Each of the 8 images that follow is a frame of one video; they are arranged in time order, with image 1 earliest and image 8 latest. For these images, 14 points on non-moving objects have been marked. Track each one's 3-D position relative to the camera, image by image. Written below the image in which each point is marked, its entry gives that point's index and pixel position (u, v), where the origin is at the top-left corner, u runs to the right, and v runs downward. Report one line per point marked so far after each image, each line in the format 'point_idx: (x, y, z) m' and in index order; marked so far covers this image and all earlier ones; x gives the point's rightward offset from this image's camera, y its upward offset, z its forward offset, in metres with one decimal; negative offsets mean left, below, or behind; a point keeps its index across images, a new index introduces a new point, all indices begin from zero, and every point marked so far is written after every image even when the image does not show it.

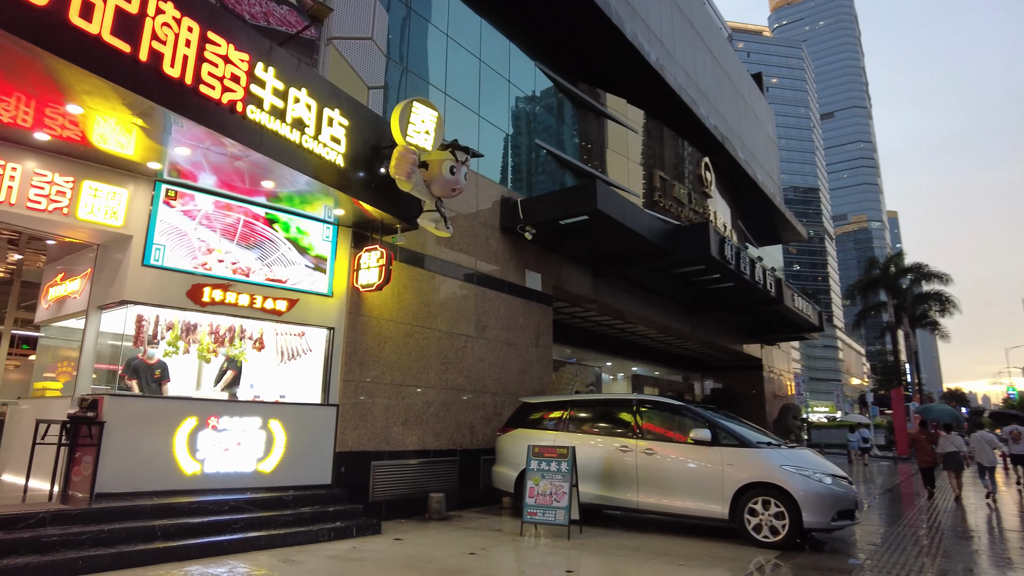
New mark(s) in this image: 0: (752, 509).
0: (+2.5, -2.3, +6.8) m
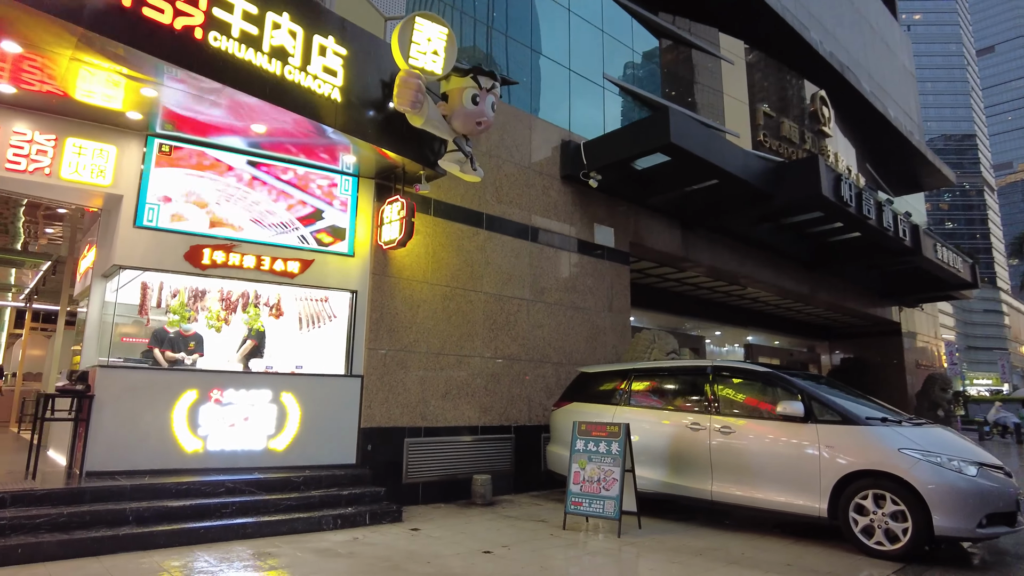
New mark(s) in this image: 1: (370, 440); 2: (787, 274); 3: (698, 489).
0: (+2.8, -1.7, +5.2) m
1: (-1.6, -1.6, +7.0) m
2: (+6.5, +0.3, +15.3) m
3: (+1.7, -1.9, +6.2) m
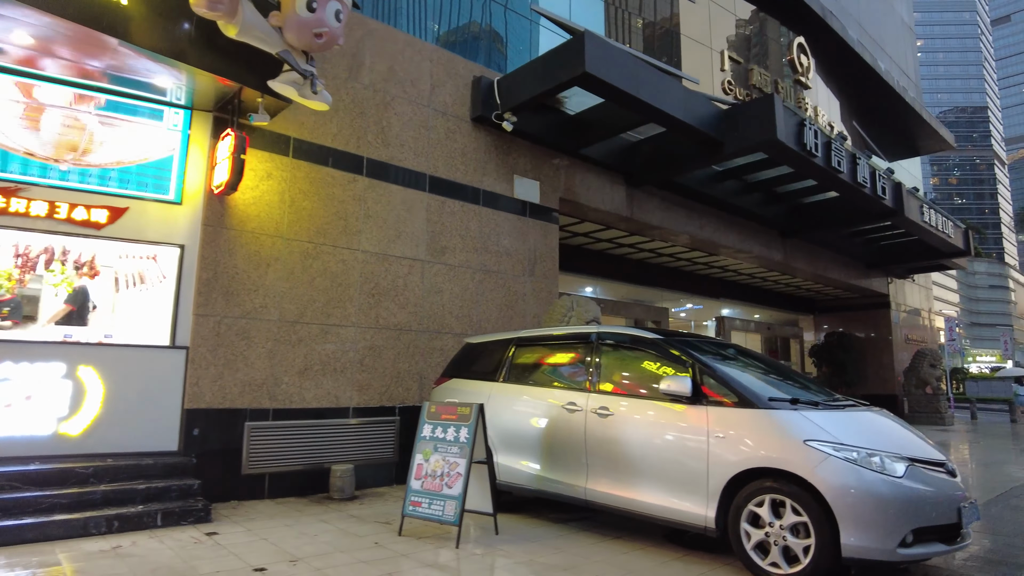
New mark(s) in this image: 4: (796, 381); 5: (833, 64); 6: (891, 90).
0: (+1.5, -1.4, +3.9) m
1: (-2.8, -1.2, +5.9) m
2: (+5.3, +1.0, +14.0) m
3: (+0.4, -1.5, +5.0) m
4: (+2.1, -0.7, +4.8) m
5: (+8.2, +5.7, +16.5) m
6: (+10.2, +5.3, +17.5) m
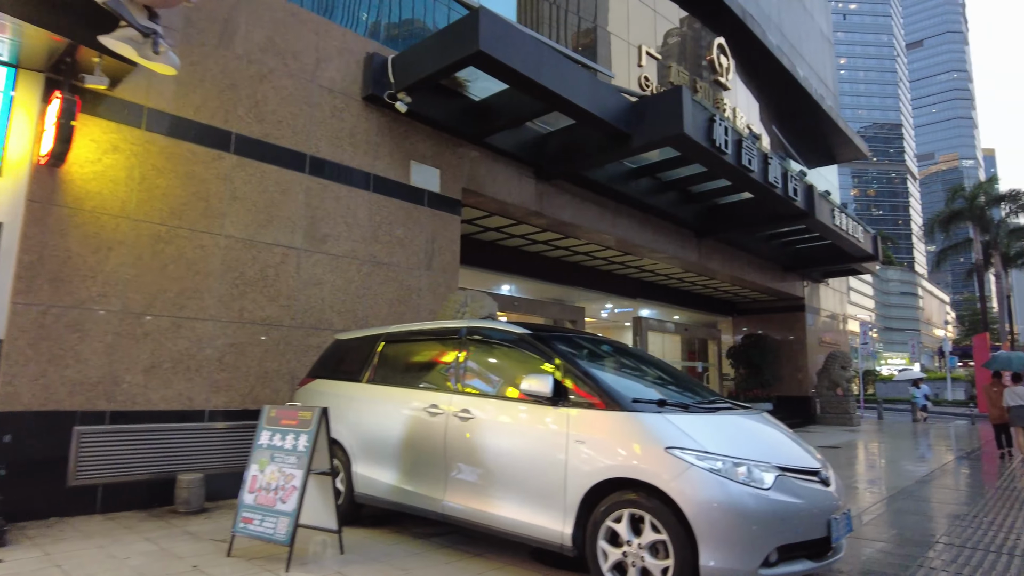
0: (+0.5, -1.3, +3.5) m
1: (-3.9, -1.1, +5.0) m
2: (+3.5, +1.0, +13.9) m
3: (-0.6, -1.4, +4.4) m
4: (+1.1, -0.7, +4.5) m
5: (+6.2, +5.7, +16.7) m
6: (+8.1, +5.2, +17.9) m
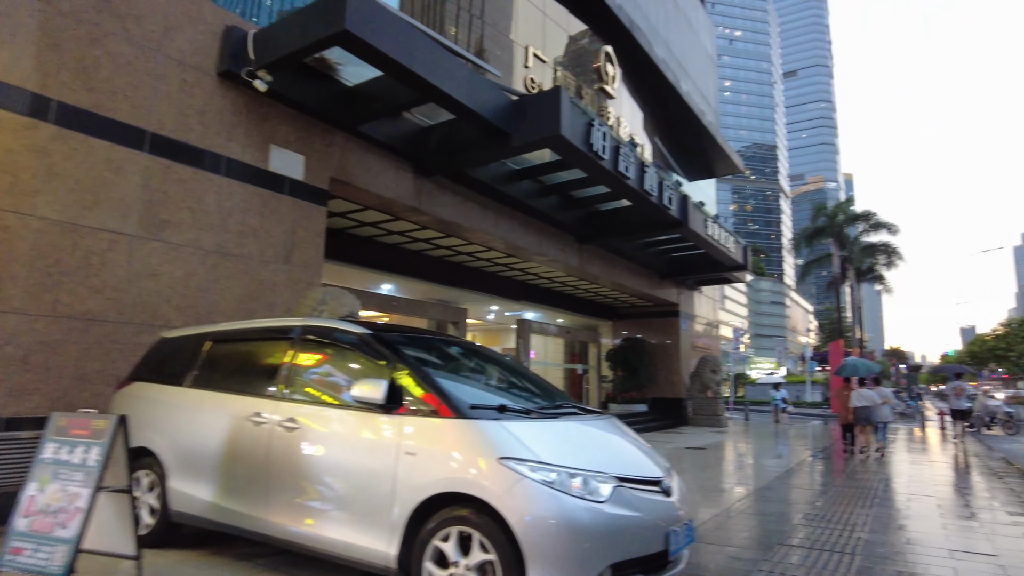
0: (-0.4, -1.3, +3.2) m
1: (-5.0, -1.0, +4.0) m
2: (+1.0, +1.0, +13.9) m
3: (-1.6, -1.4, +3.9) m
4: (0.0, -0.7, +4.2) m
5: (+3.3, +5.5, +17.1) m
6: (+5.1, +5.0, +18.6) m
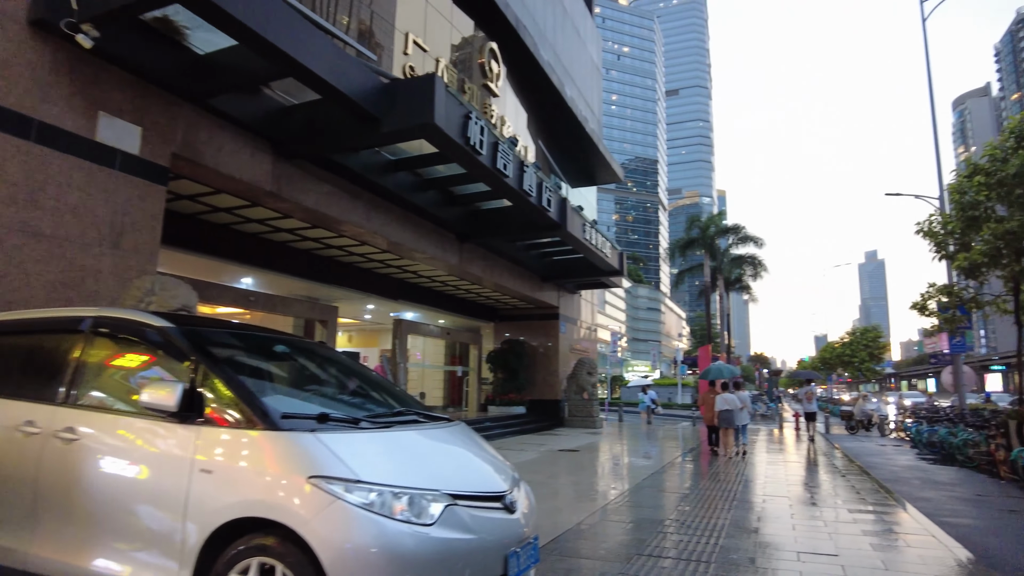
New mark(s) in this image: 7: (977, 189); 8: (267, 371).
0: (-1.1, -1.2, +2.7) m
1: (-5.8, -0.8, +2.7) m
2: (-1.6, +1.0, +13.5) m
3: (-2.5, -1.3, +3.2) m
4: (-0.9, -0.6, +3.8) m
5: (+0.4, +5.5, +17.0) m
6: (+1.8, +4.9, +18.8) m
7: (+8.5, +1.8, +11.9) m
8: (-1.3, -0.4, +3.5) m
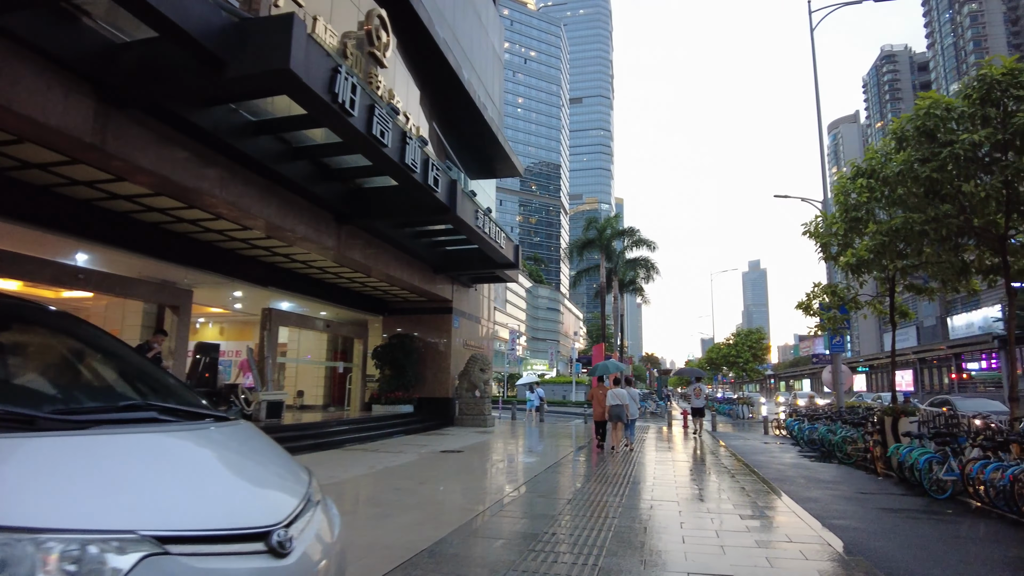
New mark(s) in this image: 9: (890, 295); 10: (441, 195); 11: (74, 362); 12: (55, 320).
0: (-1.8, -1.0, +1.5) m
1: (-6.4, -0.4, +0.8) m
2: (-3.7, +1.3, +12.1) m
3: (-3.2, -1.0, +1.8) m
4: (-1.7, -0.4, +2.6) m
5: (-2.3, +5.7, +15.9) m
6: (-1.1, +5.2, +17.9) m
7: (+6.5, +1.8, +12.1) m
8: (-2.1, -0.2, +2.3) m
9: (+7.6, -0.1, +13.1) m
10: (-1.2, +1.7, +11.8) m
11: (-1.8, -0.3, +2.9) m
12: (-2.0, -0.2, +3.0) m
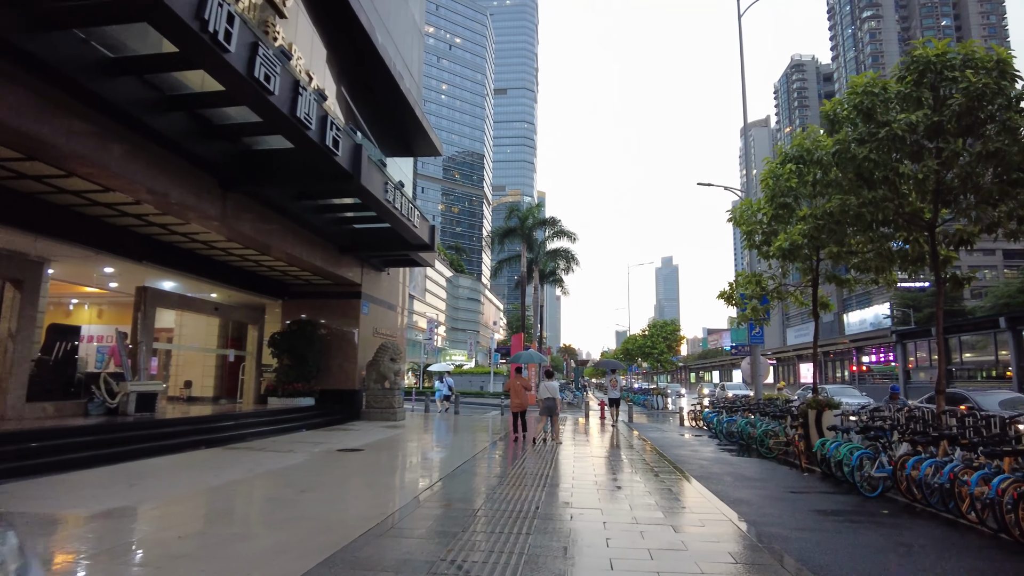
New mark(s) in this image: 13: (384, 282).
0: (-2.0, -0.8, +0.3) m
1: (-6.5, -0.1, -1.0) m
2: (-5.2, +1.7, +10.5) m
3: (-3.4, -0.8, +0.4) m
4: (-2.0, -0.1, +1.3) m
5: (-4.1, +6.1, +14.4) m
6: (-3.2, +5.6, +16.5) m
7: (+5.0, +2.0, +11.7) m
8: (-2.4, 0.0, +1.0) m
9: (+5.9, +0.1, +12.9) m
10: (-2.7, +2.0, +10.5) m
11: (-2.2, -0.1, +1.6) m
12: (-2.4, +0.1, +1.7) m
13: (-3.9, +0.2, +19.8) m
